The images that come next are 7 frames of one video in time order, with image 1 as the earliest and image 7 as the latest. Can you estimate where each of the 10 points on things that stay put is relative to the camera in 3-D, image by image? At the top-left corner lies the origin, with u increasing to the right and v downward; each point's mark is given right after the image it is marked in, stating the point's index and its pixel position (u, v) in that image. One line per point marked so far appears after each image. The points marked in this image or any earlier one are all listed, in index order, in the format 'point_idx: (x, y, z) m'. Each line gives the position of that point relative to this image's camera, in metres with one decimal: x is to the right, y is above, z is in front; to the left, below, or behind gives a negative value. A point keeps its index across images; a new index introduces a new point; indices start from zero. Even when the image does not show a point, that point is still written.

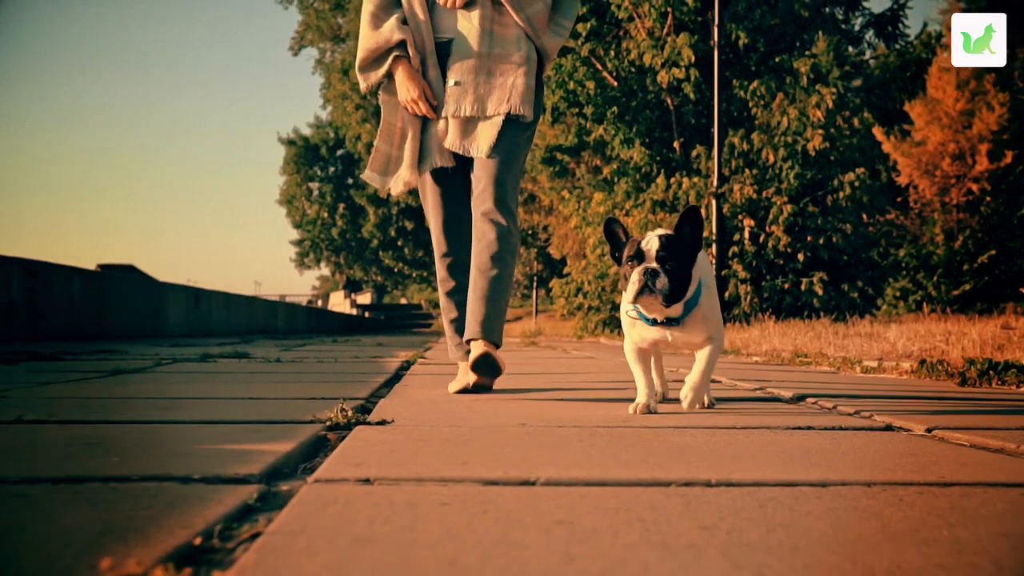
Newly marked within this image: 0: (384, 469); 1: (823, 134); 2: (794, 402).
0: (-0.3, -0.4, +2.3) m
1: (+4.0, +2.0, +13.8) m
2: (+1.3, -0.5, +4.9) m
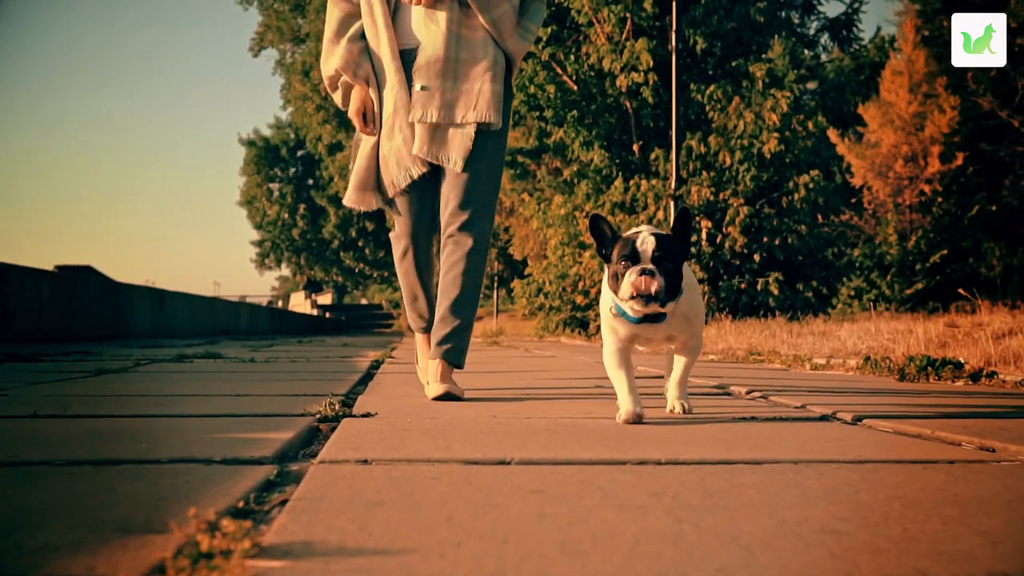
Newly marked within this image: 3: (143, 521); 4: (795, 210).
0: (-0.3, -0.4, +2.7) m
1: (+3.6, +2.0, +14.3) m
2: (+1.1, -0.5, +5.3) m
3: (-0.6, -0.4, +1.6) m
4: (+4.1, +1.1, +15.3) m
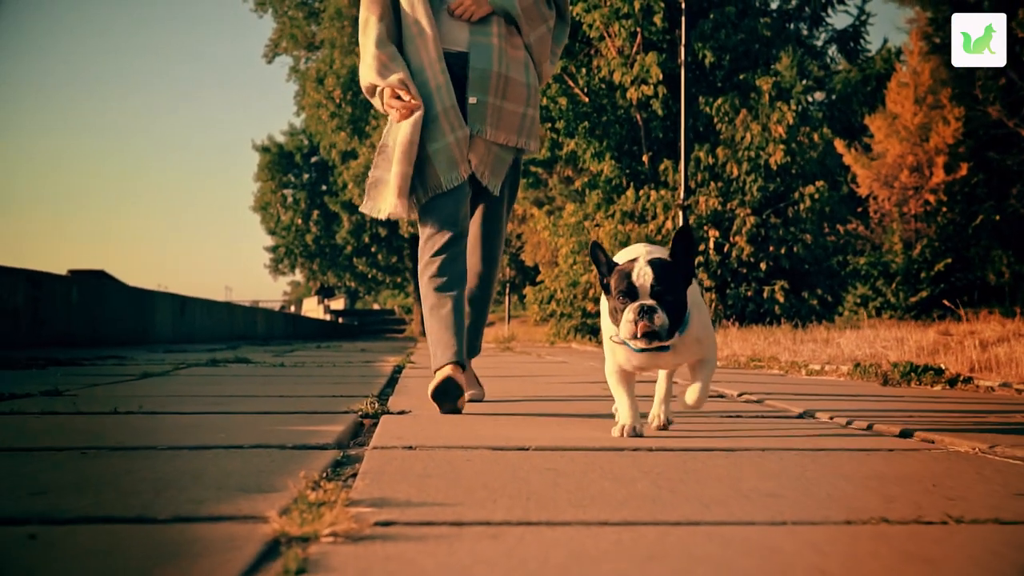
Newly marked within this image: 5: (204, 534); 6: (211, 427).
0: (-0.3, -0.5, +3.2) m
1: (+3.7, +1.9, +14.8) m
2: (+1.2, -0.6, +5.8) m
3: (-0.5, -0.4, +2.2) m
4: (+4.3, +1.0, +15.8) m
5: (-0.5, -0.4, +1.7) m
6: (-1.0, -0.5, +3.5) m
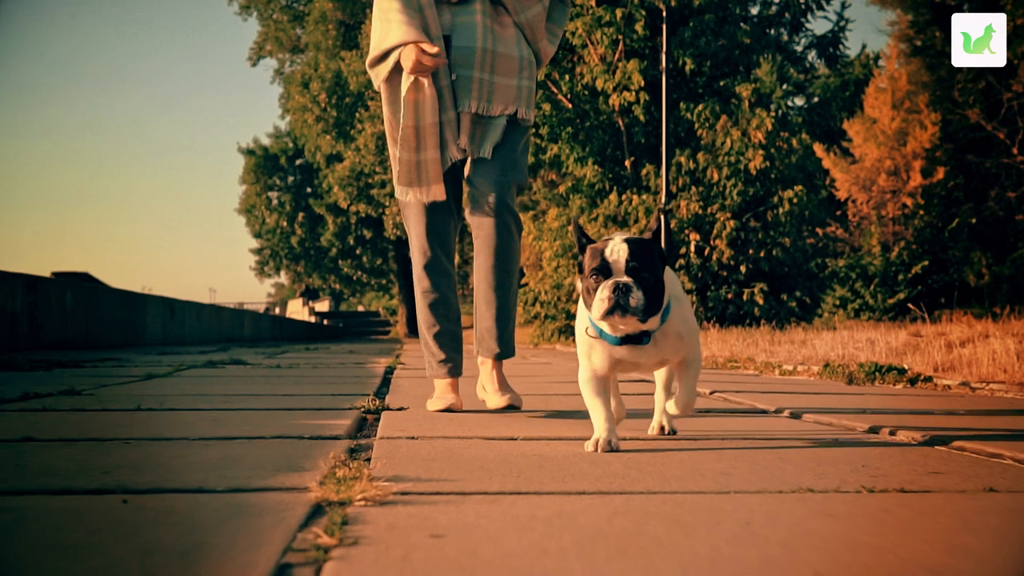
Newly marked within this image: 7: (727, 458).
0: (-0.3, -0.5, +3.6) m
1: (+3.5, +1.9, +15.3) m
2: (+1.1, -0.6, +6.3) m
3: (-0.5, -0.4, +2.6) m
4: (+4.0, +1.0, +16.3) m
5: (-0.5, -0.4, +2.1) m
6: (-1.0, -0.5, +3.9) m
7: (+0.6, -0.5, +3.0) m
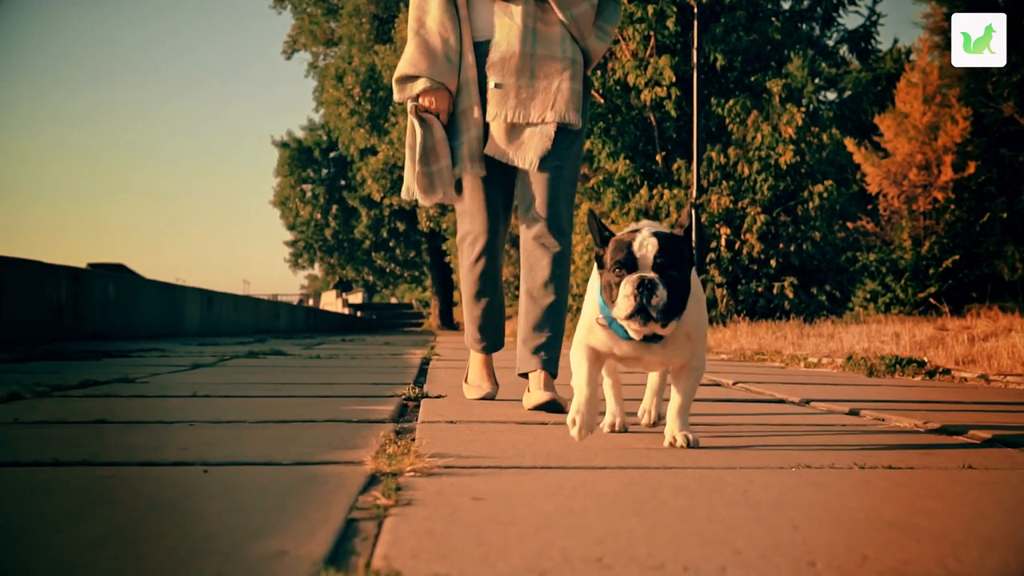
0: (-0.2, -0.5, +3.9) m
1: (+4.0, +2.0, +15.5) m
2: (+1.3, -0.6, +6.5) m
3: (-0.5, -0.4, +2.9) m
4: (+4.5, +1.1, +16.5) m
5: (-0.4, -0.4, +2.4) m
6: (-0.9, -0.5, +4.3) m
7: (+0.7, -0.5, +3.3) m
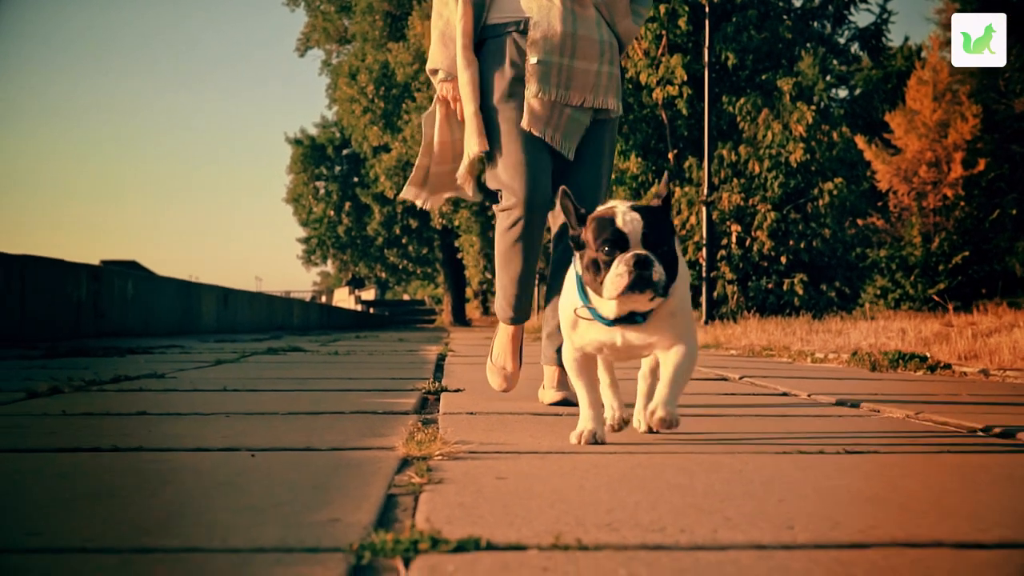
0: (-0.1, -0.5, +4.2) m
1: (+4.2, +2.0, +15.6) m
2: (+1.4, -0.6, +6.8) m
3: (-0.4, -0.4, +3.1) m
4: (+4.7, +1.1, +16.7) m
5: (-0.4, -0.4, +2.7) m
6: (-0.8, -0.5, +4.5) m
7: (+0.7, -0.5, +3.5) m
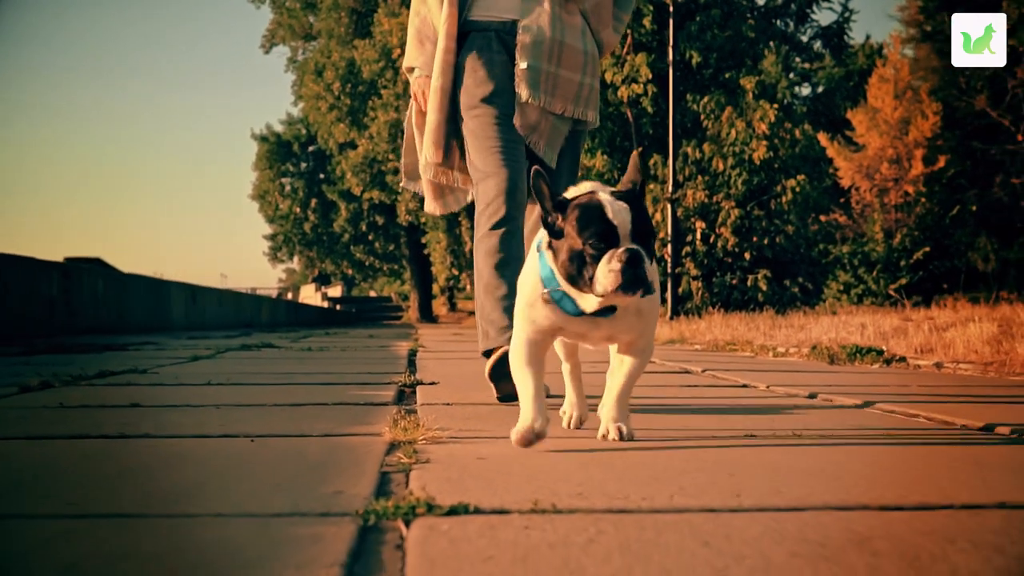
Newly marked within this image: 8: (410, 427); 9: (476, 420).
0: (-0.2, -0.5, +4.4) m
1: (+3.7, +2.1, +16.0) m
2: (+1.2, -0.6, +7.0) m
3: (-0.5, -0.4, +3.3) m
4: (+4.2, +1.2, +17.0) m
5: (-0.4, -0.4, +2.9) m
6: (-0.9, -0.5, +4.7) m
7: (+0.7, -0.5, +3.8) m
8: (-0.3, -0.4, +3.0) m
9: (-0.1, -0.4, +3.6) m
